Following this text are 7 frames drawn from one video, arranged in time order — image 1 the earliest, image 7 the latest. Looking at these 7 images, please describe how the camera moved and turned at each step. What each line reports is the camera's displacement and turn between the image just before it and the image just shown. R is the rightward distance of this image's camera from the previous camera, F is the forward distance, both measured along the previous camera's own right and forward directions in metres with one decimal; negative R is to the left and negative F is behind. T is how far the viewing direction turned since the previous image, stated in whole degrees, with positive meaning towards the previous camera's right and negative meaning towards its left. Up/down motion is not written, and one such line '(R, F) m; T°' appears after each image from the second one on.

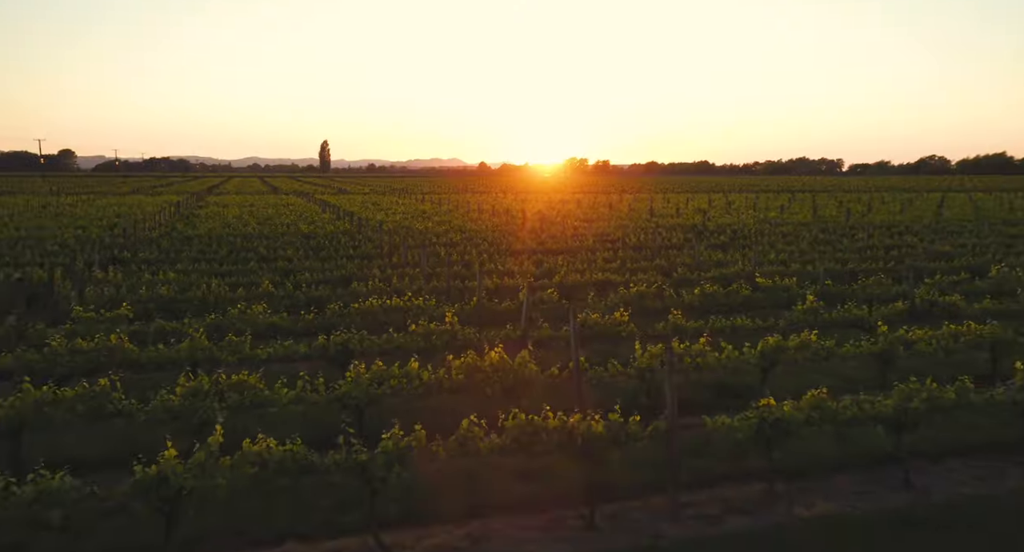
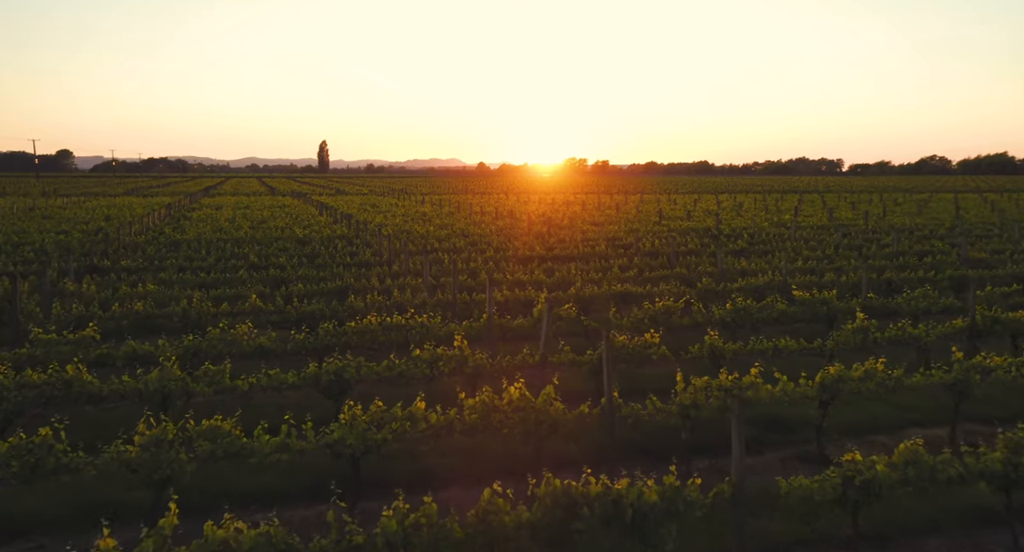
(-0.3, +1.4) m; 0°
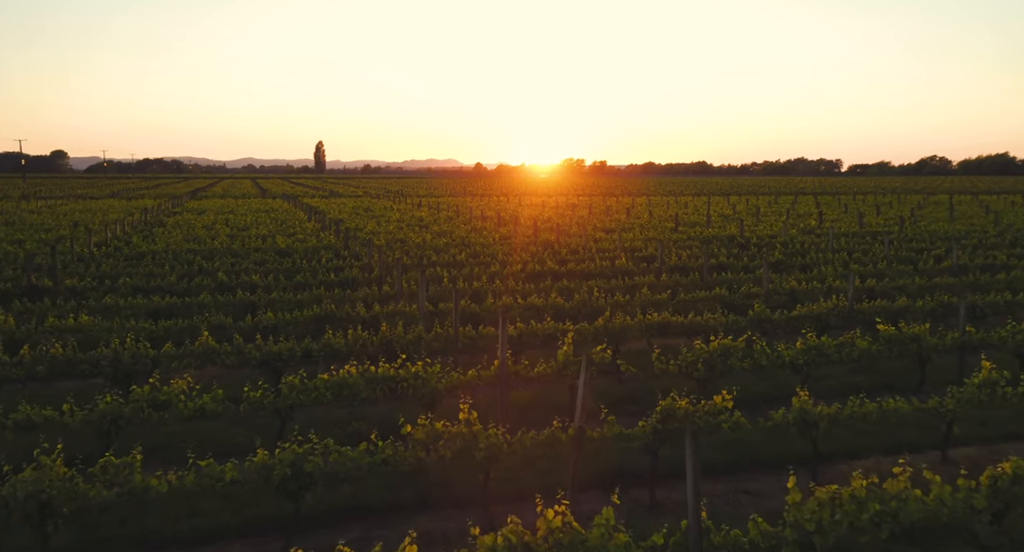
(-0.3, +2.8) m; 0°
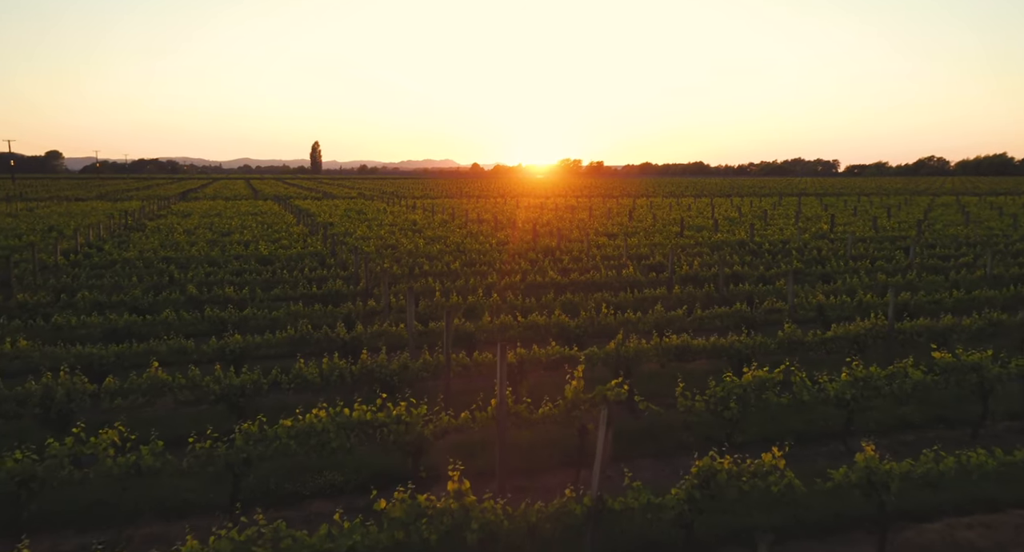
(0.0, +1.6) m; 0°
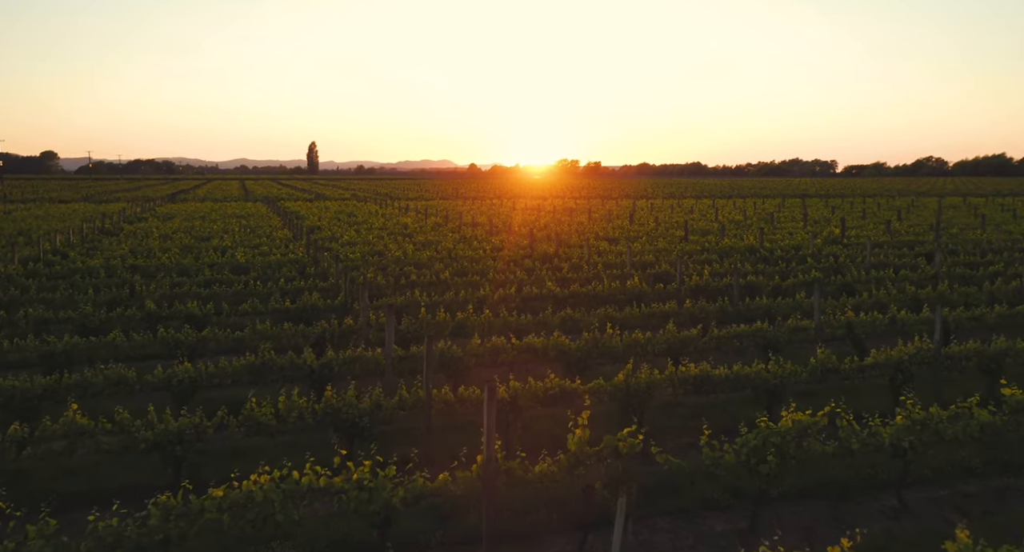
(+0.1, +1.6) m; 0°
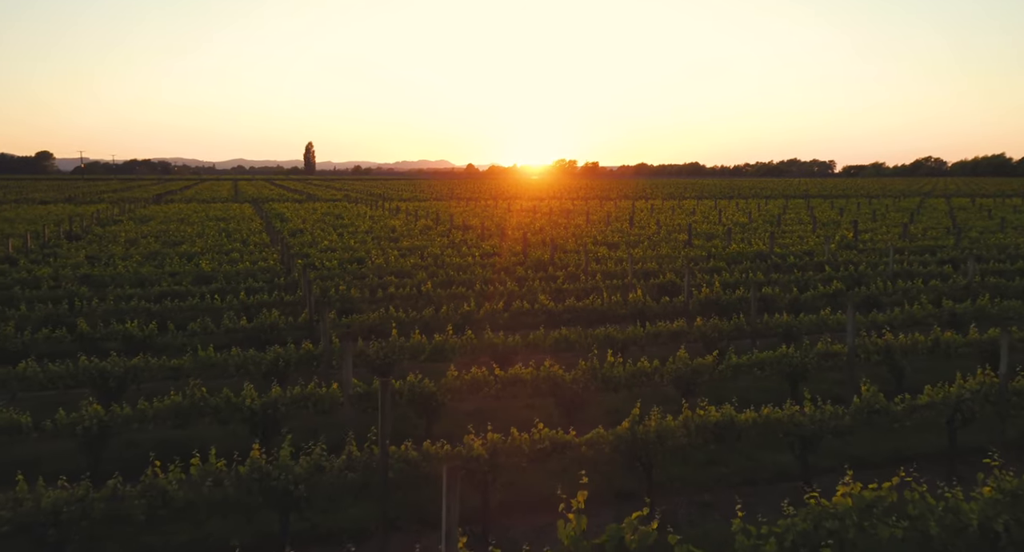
(+0.2, +1.8) m; 0°
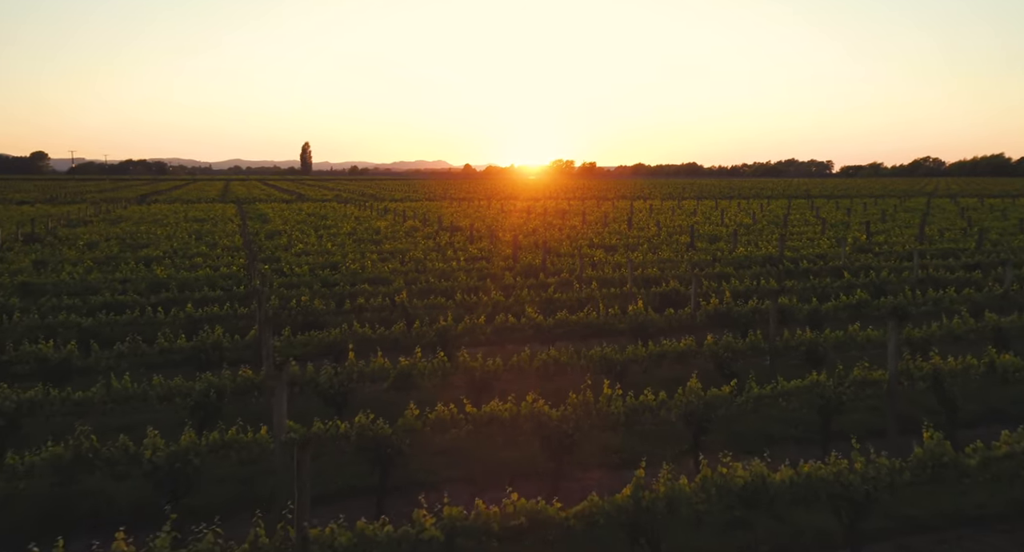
(+0.3, +1.8) m; 0°
